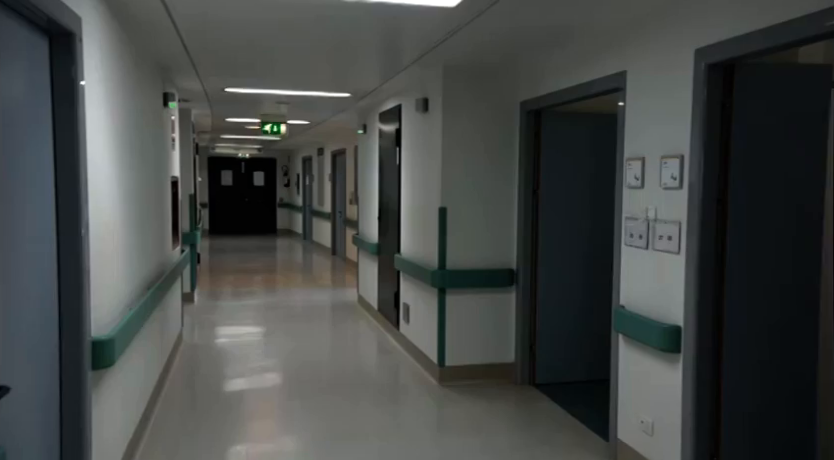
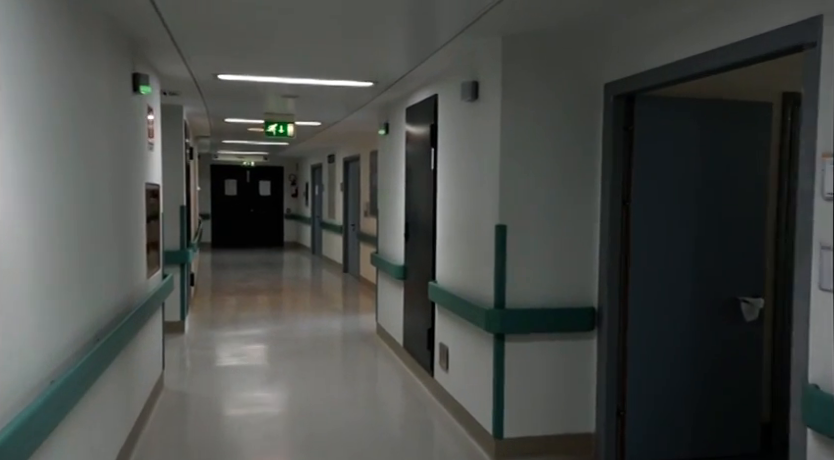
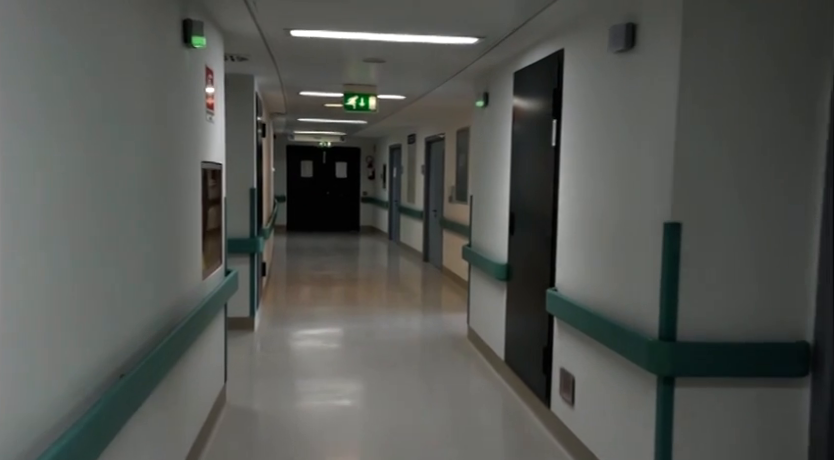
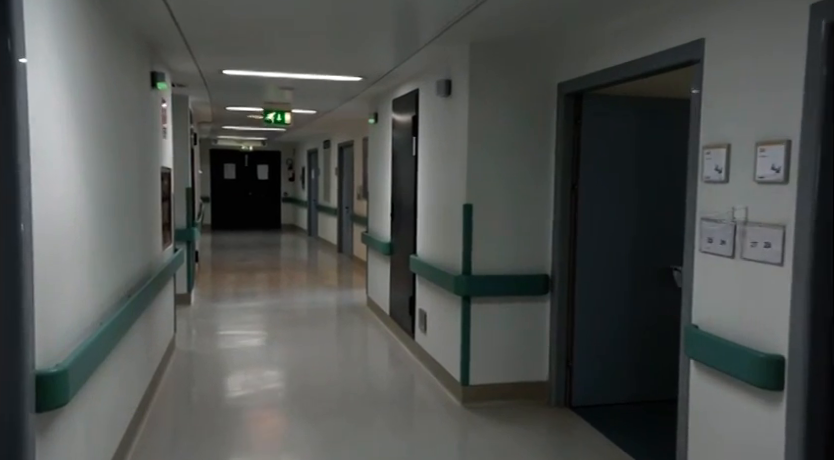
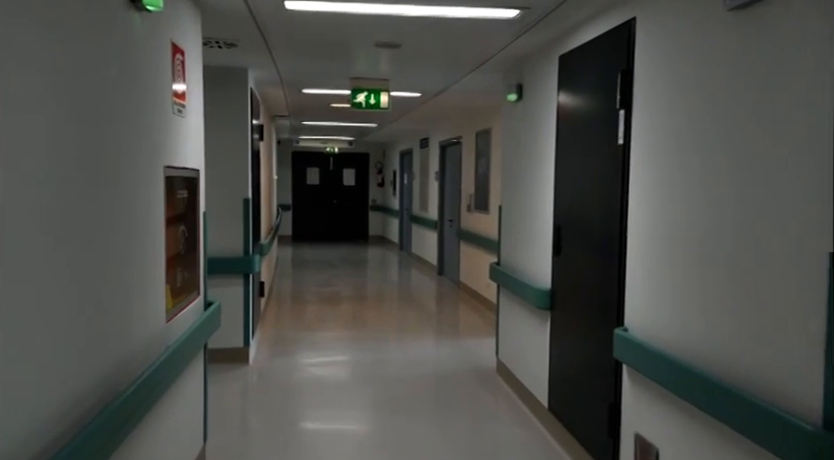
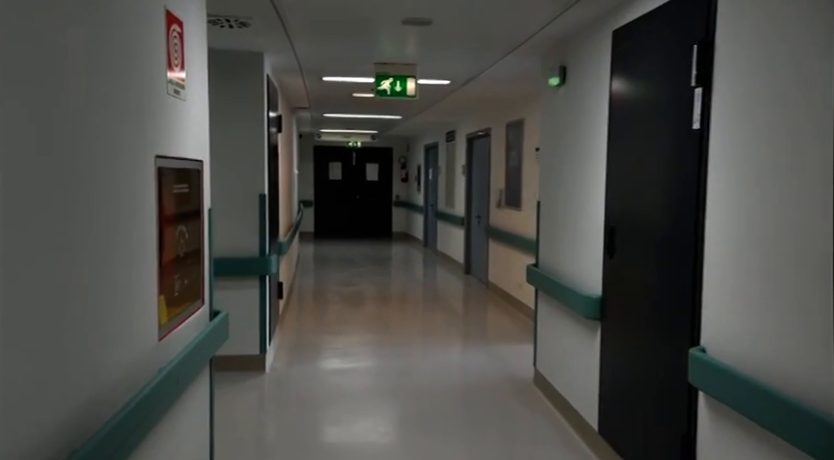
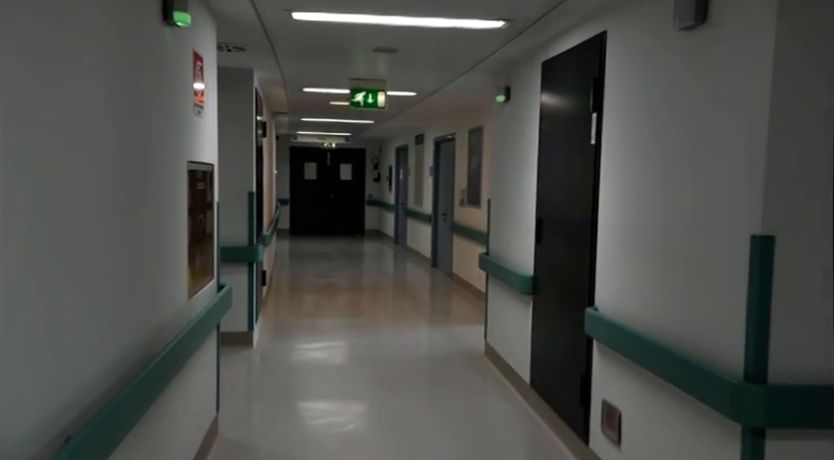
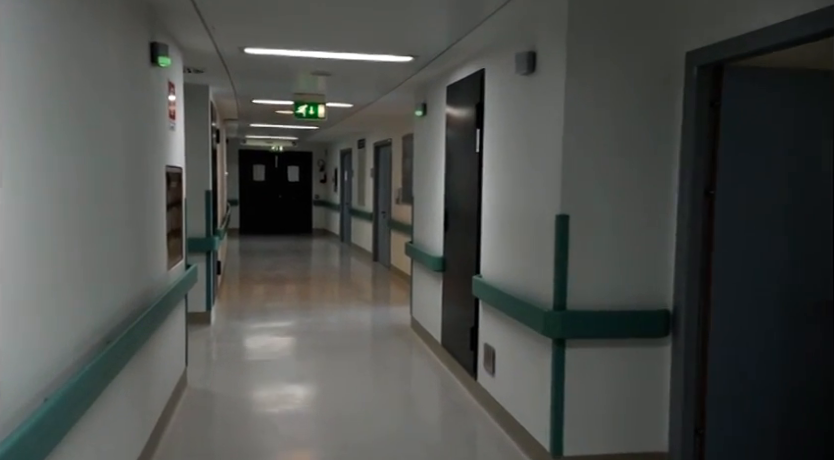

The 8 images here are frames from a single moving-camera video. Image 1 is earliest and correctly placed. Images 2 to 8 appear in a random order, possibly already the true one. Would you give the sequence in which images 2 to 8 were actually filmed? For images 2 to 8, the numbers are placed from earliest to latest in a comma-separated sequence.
4, 2, 8, 3, 7, 5, 6
